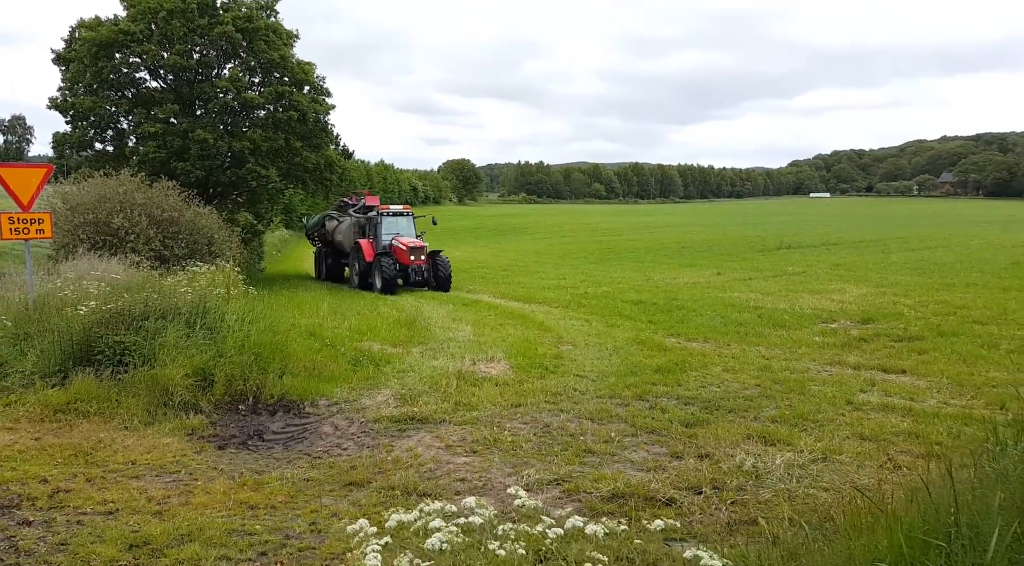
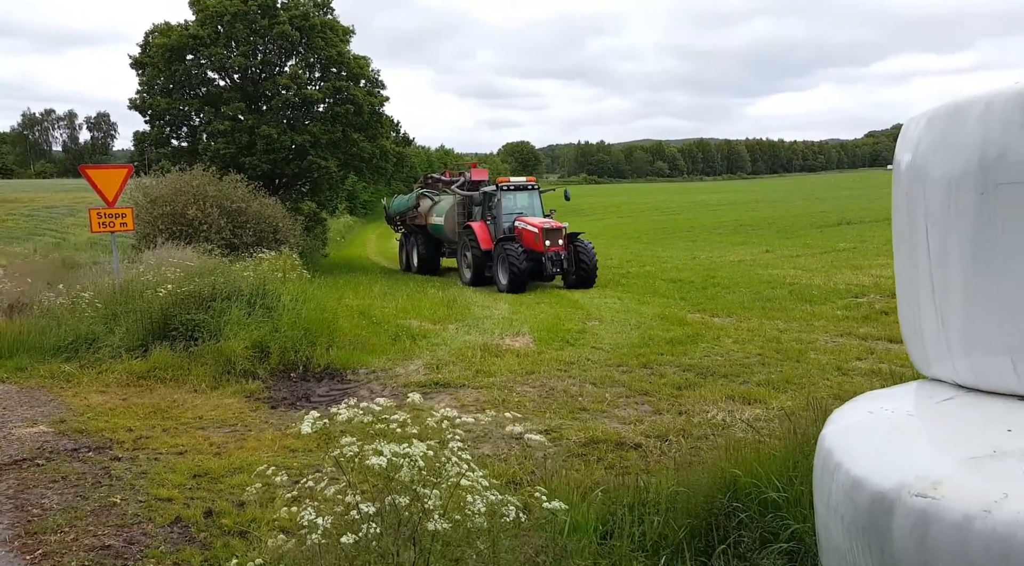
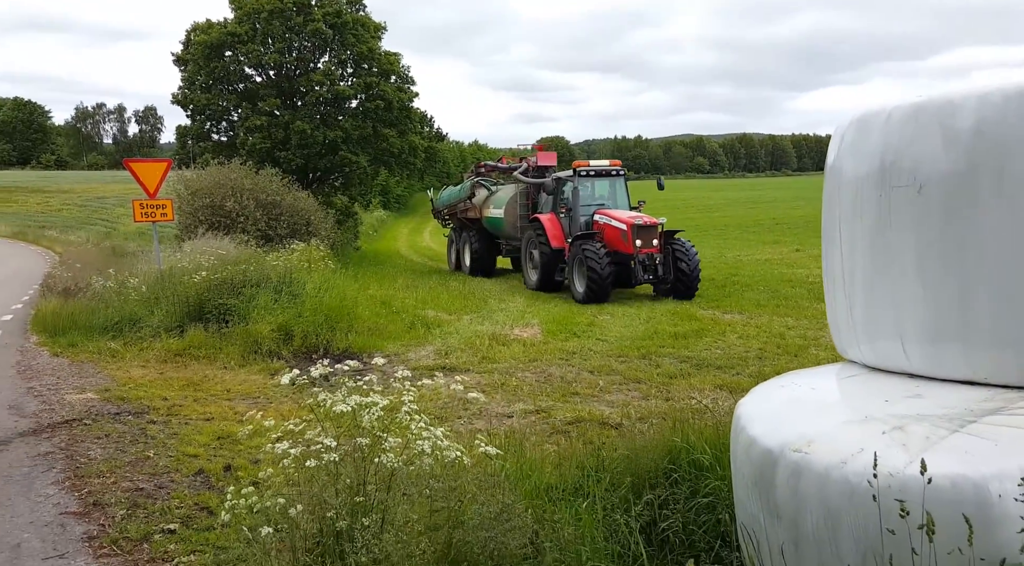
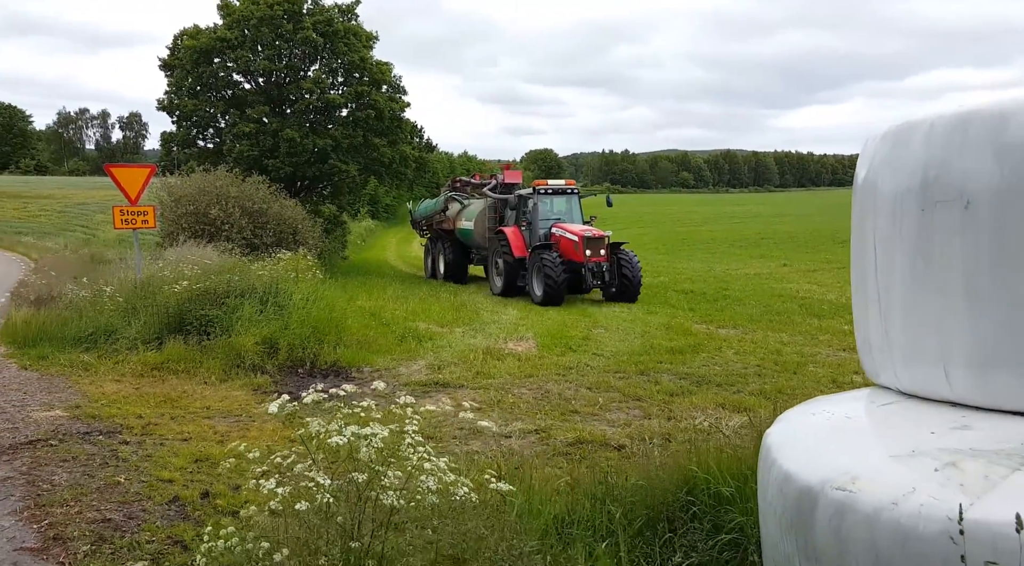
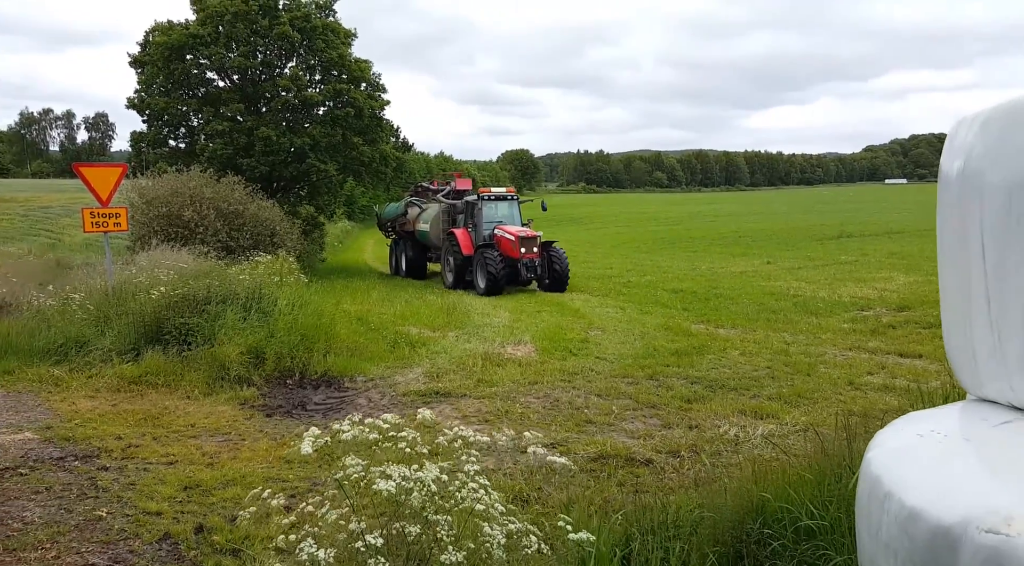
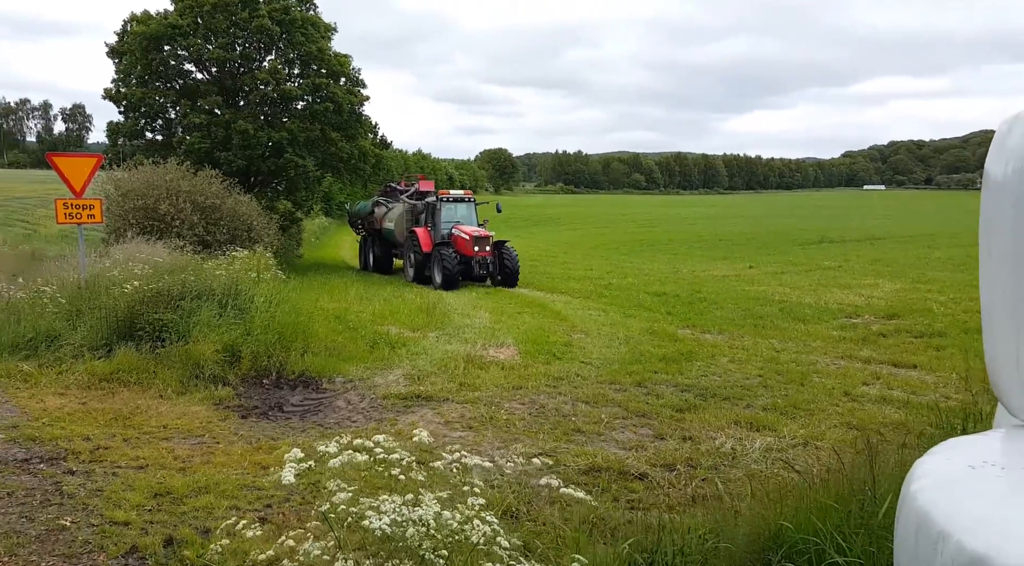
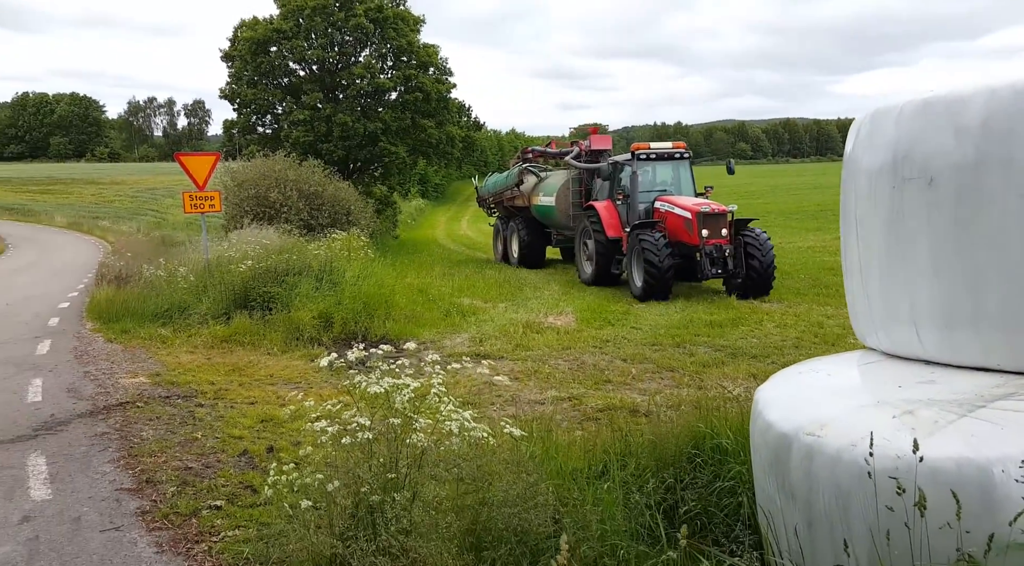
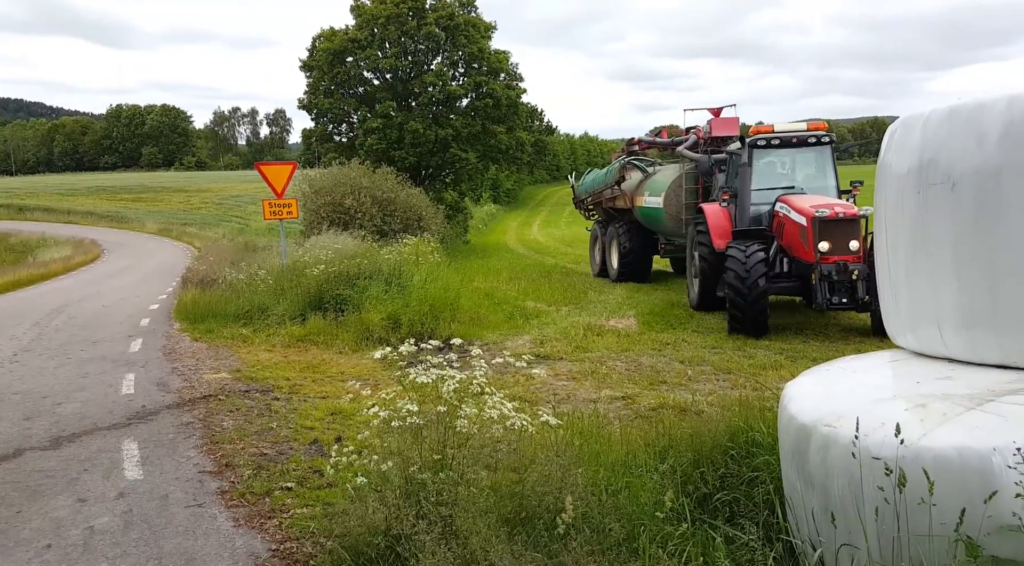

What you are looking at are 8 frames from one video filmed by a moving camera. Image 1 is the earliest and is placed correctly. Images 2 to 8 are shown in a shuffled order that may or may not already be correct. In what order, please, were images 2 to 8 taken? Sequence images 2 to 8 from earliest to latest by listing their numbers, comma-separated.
6, 5, 2, 4, 3, 7, 8
